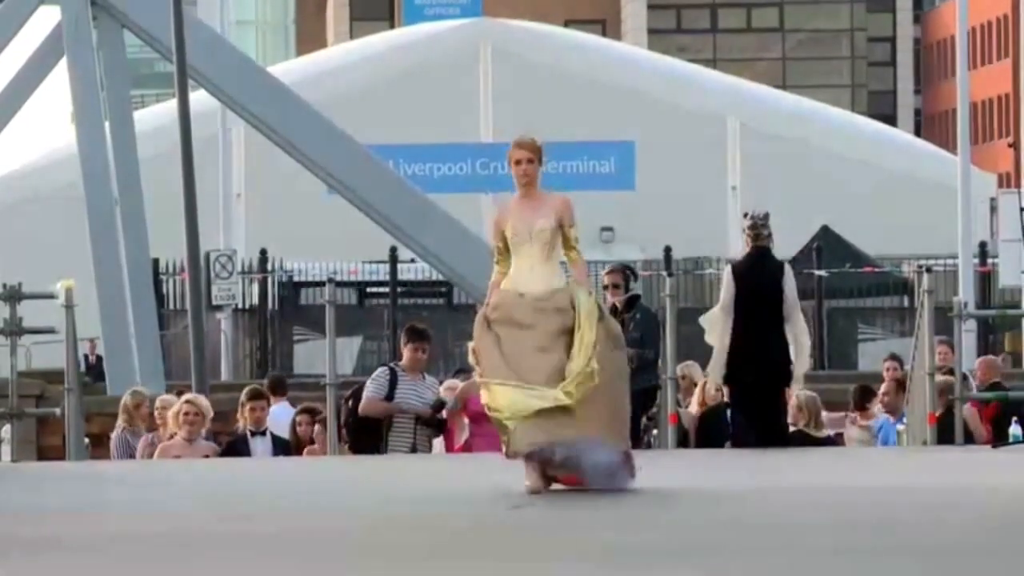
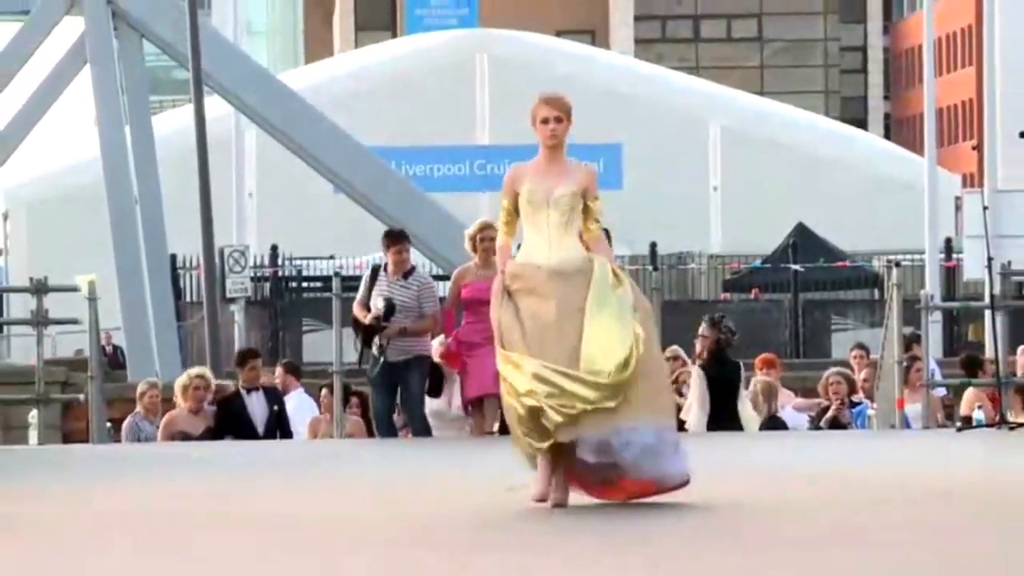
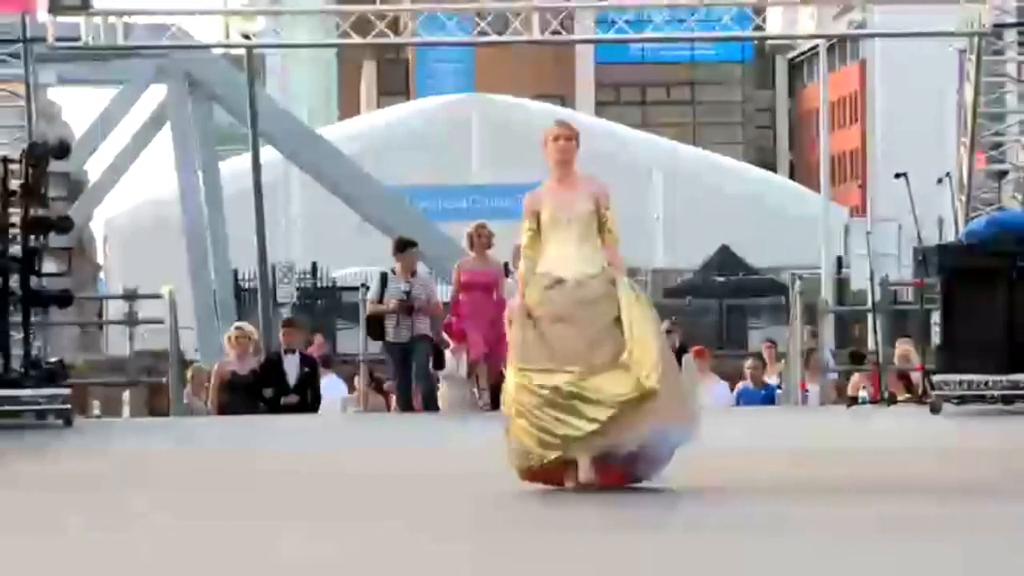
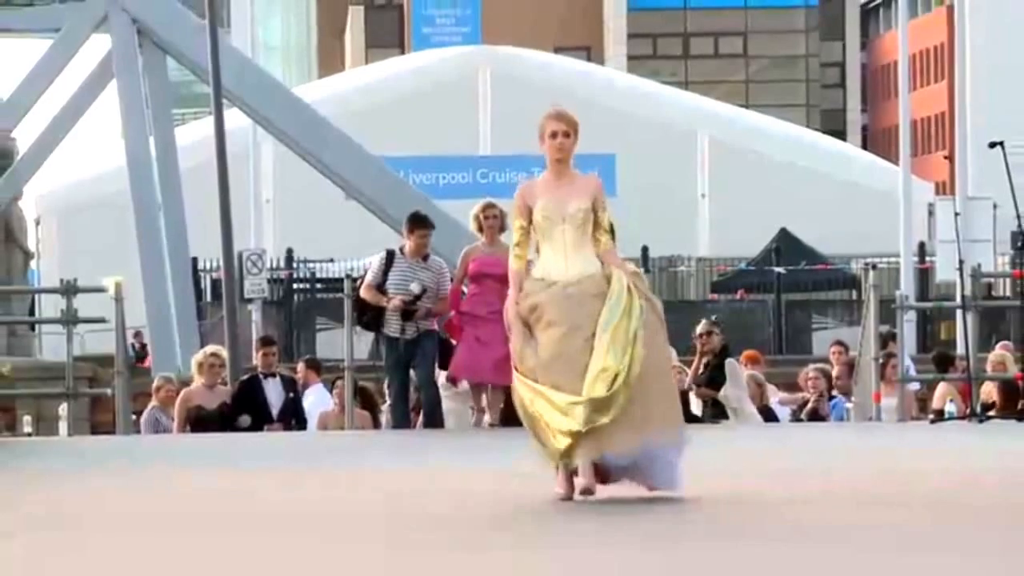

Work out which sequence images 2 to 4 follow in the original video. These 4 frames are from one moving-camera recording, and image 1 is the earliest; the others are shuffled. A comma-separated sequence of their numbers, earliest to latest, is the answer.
2, 4, 3
